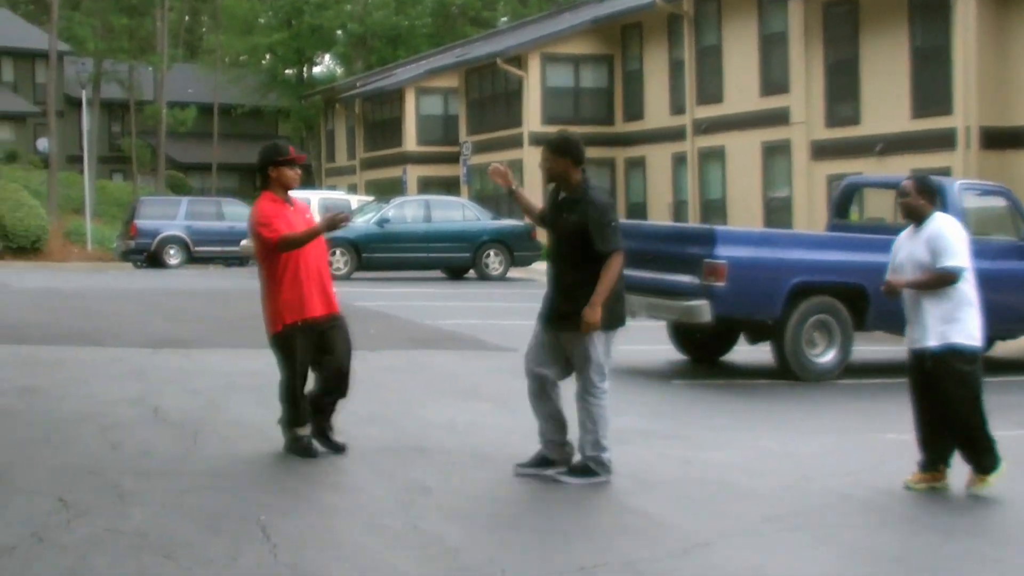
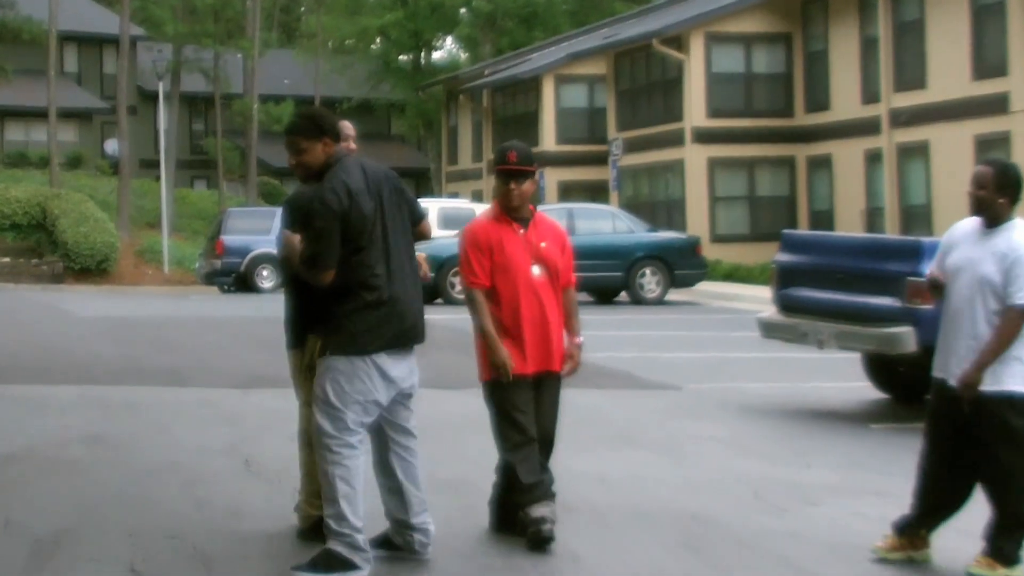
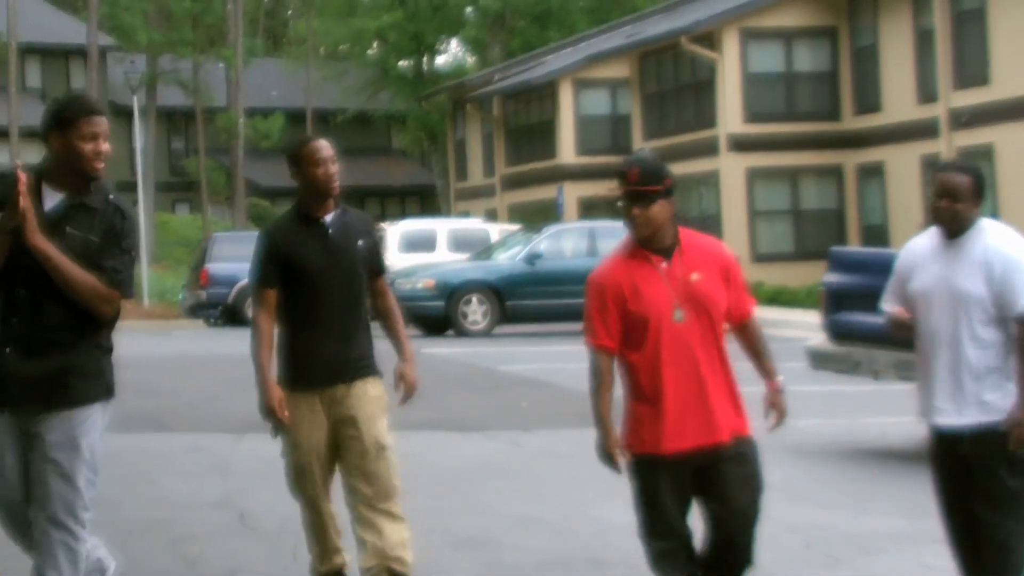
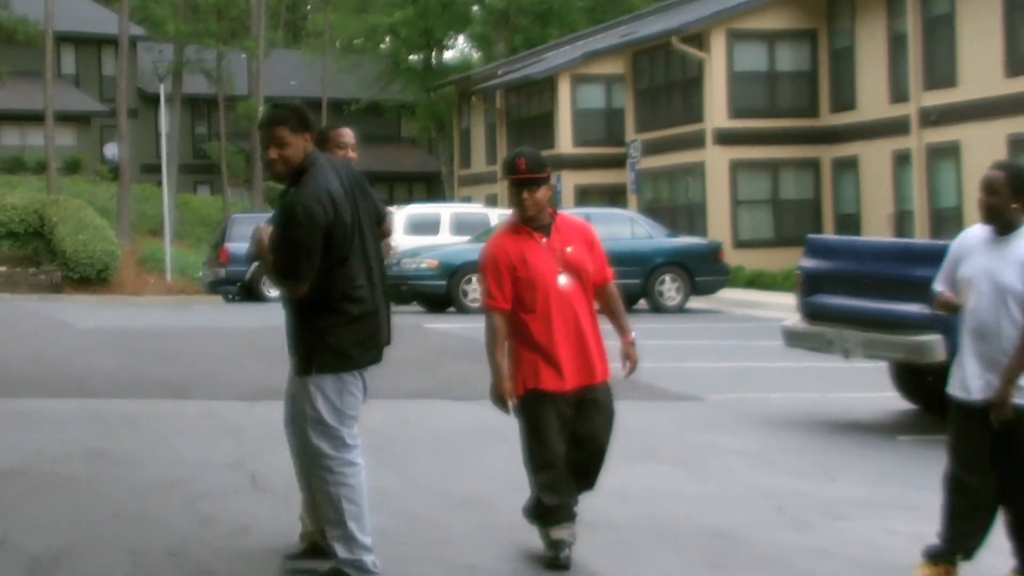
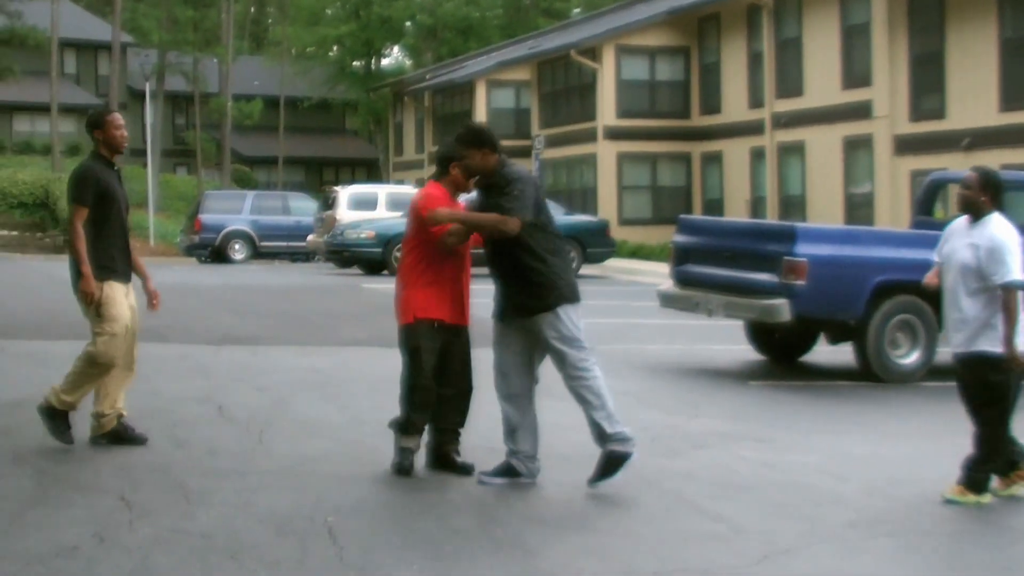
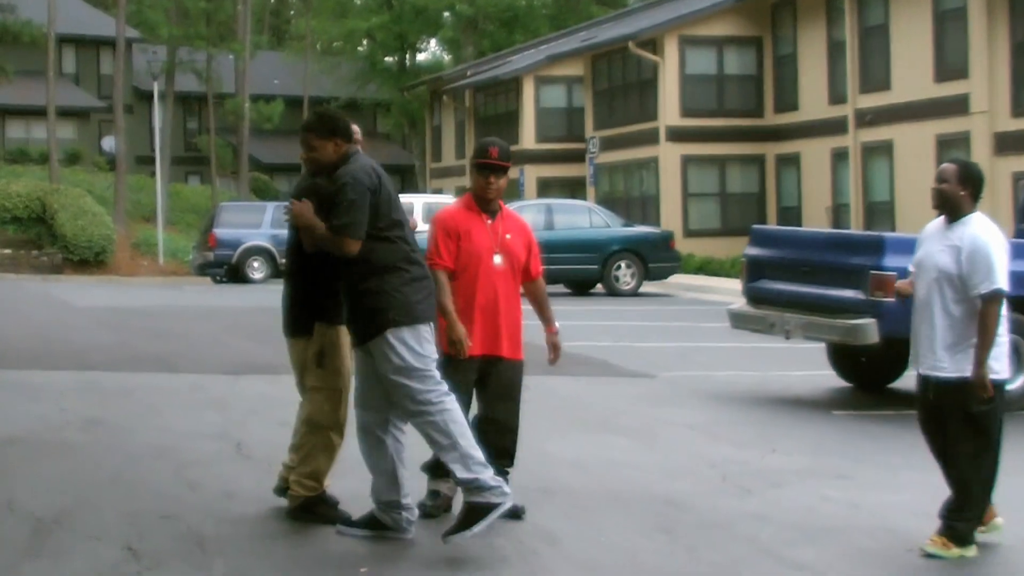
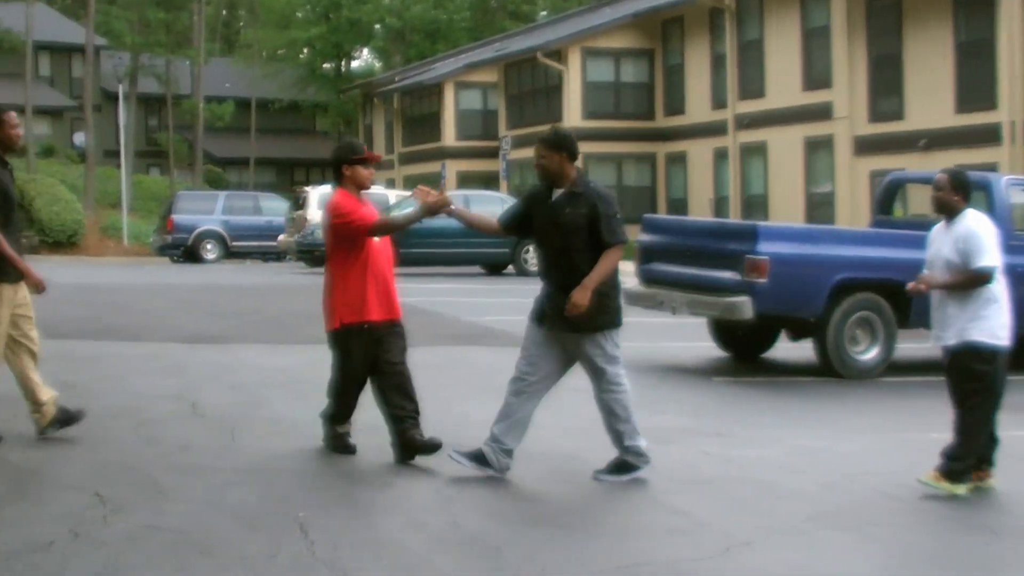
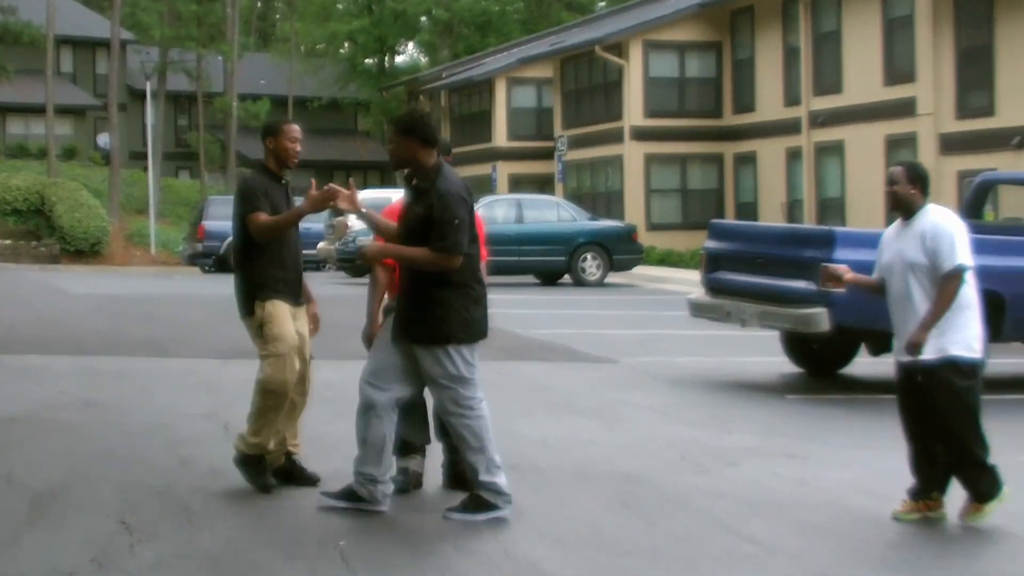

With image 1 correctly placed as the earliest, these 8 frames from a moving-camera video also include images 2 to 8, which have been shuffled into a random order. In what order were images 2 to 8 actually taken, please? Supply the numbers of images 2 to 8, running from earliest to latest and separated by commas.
7, 5, 8, 6, 2, 4, 3
